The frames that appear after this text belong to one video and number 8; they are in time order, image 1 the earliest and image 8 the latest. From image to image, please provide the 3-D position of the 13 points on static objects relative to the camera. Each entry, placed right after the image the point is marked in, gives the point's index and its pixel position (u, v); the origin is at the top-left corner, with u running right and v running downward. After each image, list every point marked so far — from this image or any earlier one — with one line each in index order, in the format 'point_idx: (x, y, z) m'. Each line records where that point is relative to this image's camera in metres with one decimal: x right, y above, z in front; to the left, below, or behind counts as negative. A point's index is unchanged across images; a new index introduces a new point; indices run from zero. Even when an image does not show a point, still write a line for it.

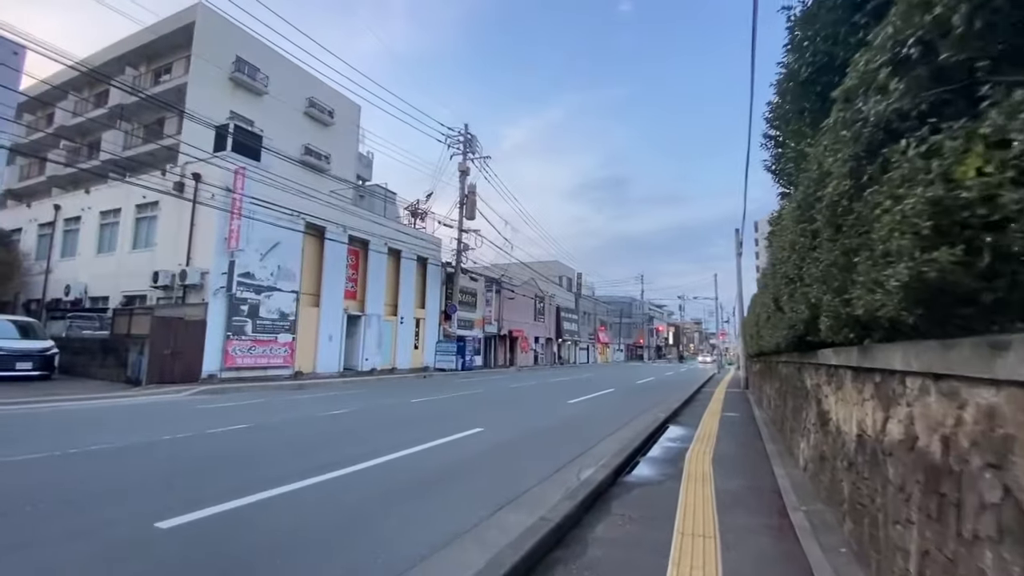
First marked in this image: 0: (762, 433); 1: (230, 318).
0: (+5.3, -3.1, +10.2) m
1: (-11.0, -1.2, +18.9) m
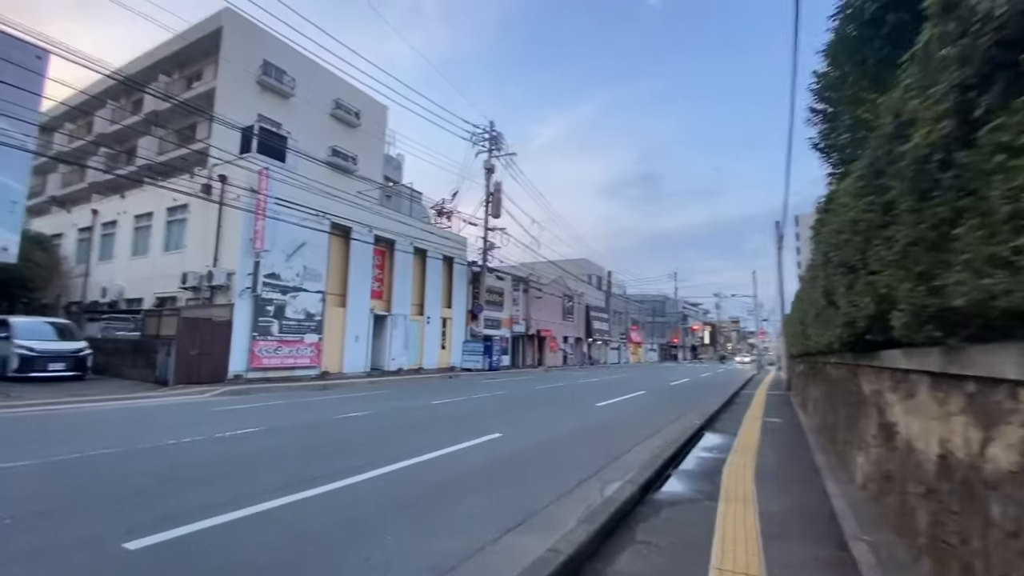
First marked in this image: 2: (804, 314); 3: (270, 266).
0: (+5.7, -3.0, +9.2) m
1: (-10.1, -1.2, +19.0) m
2: (+6.1, -0.5, +10.2) m
3: (-9.7, +0.9, +19.5) m
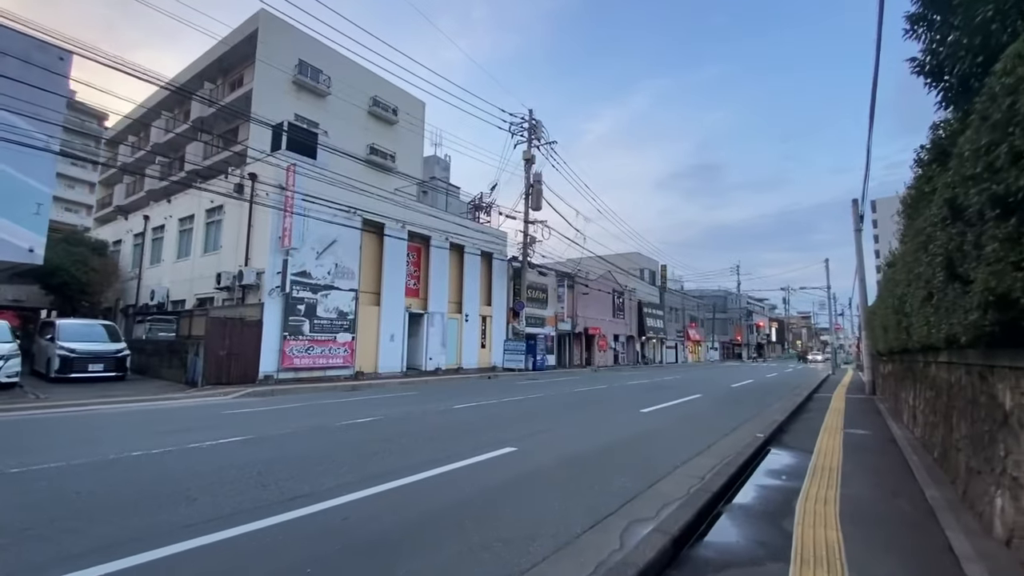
0: (+5.9, -2.6, +7.0) m
1: (-8.7, -1.2, +18.5) m
2: (+6.4, -0.2, +8.0) m
3: (-8.4, +1.0, +19.0) m
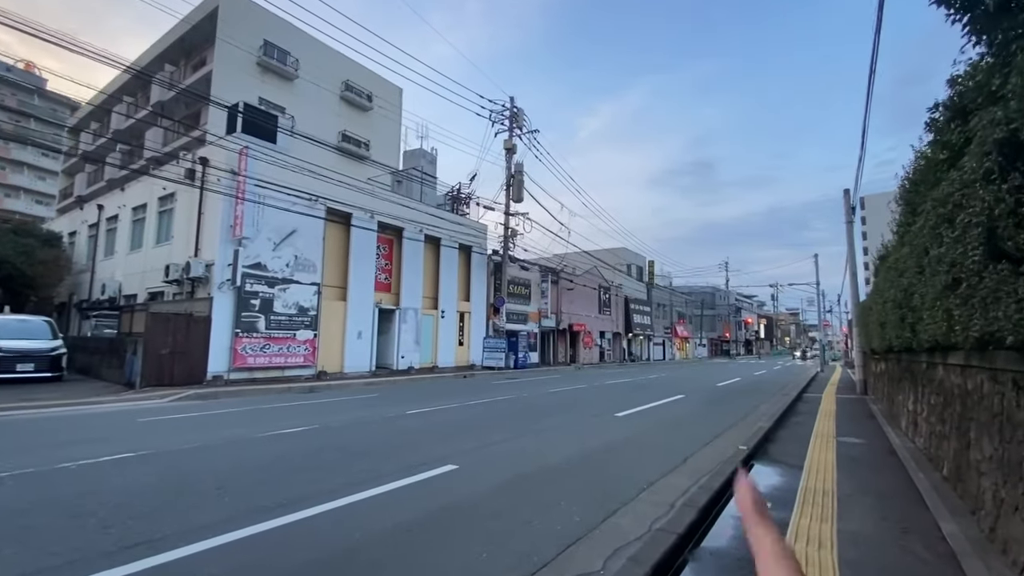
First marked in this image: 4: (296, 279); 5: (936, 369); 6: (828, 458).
0: (+5.1, -2.5, +5.9) m
1: (-9.7, -0.9, +17.2) m
2: (+5.5, 0.0, +6.8) m
3: (-9.4, +1.2, +17.6) m
4: (-8.4, +0.4, +18.8) m
5: (+6.6, -1.3, +7.5) m
6: (+5.1, -2.7, +7.7) m
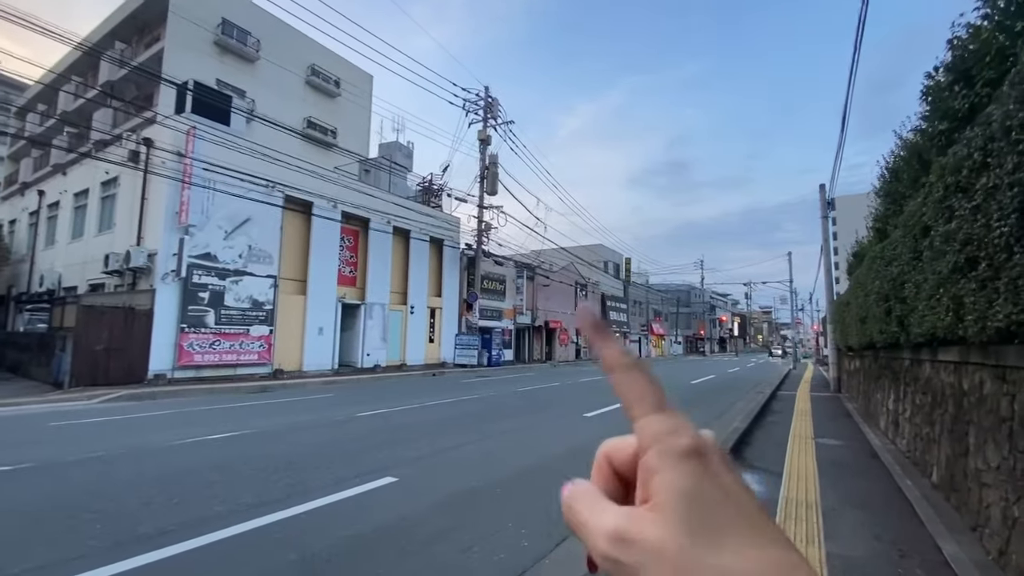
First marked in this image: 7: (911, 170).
0: (+4.4, -2.4, +5.3) m
1: (-10.8, -0.6, +15.9) m
2: (+4.9, +0.1, +6.3) m
3: (-10.5, +1.5, +16.4) m
4: (-9.6, +0.6, +17.6) m
5: (+5.9, -1.1, +7.0) m
6: (+4.4, -2.6, +7.1) m
7: (+7.2, +2.1, +8.7) m
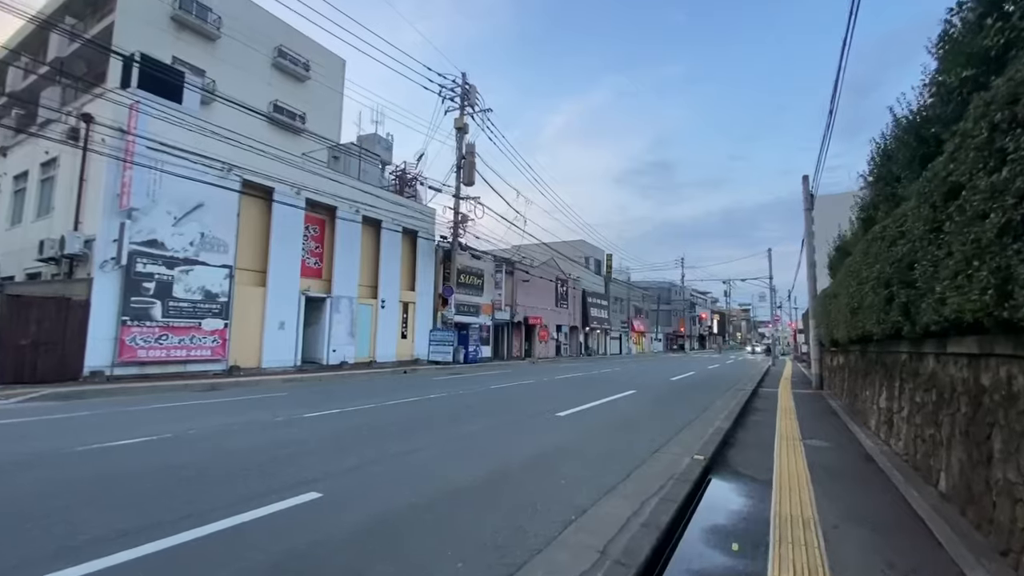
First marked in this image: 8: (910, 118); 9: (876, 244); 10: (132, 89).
0: (+3.9, -2.2, +4.6) m
1: (-11.7, -0.3, +14.6) m
2: (+4.4, +0.3, +5.5) m
3: (-11.3, +1.8, +15.1) m
4: (-10.5, +1.0, +16.4) m
5: (+5.4, -0.9, +6.3) m
6: (+3.8, -2.4, +6.4) m
7: (+6.6, +2.3, +8.1) m
8: (+6.7, +2.9, +8.1) m
9: (+5.0, +0.6, +6.6) m
10: (-12.0, +6.2, +15.2) m
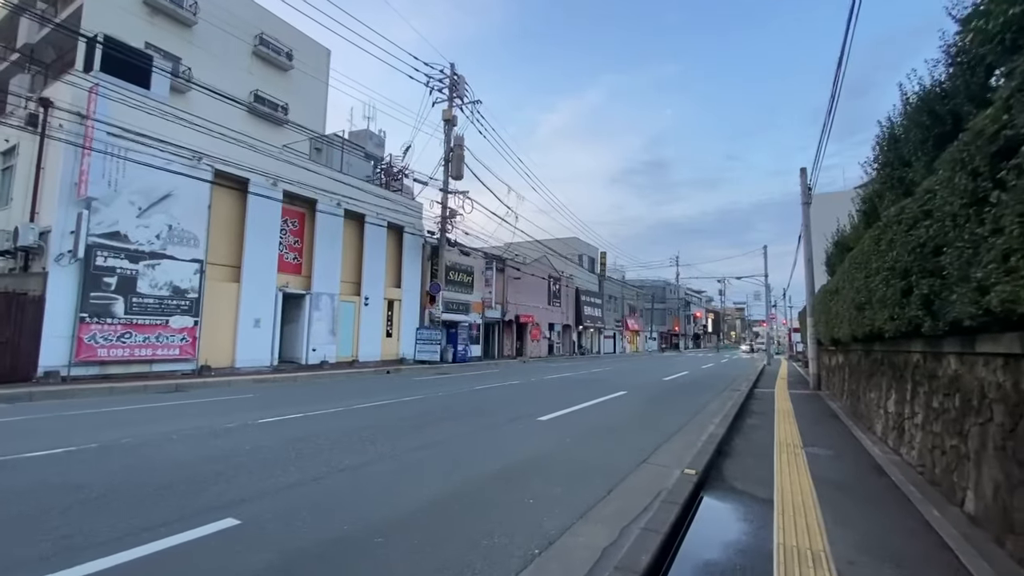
0: (+3.6, -2.1, +3.8) m
1: (-12.1, -0.2, +13.7) m
2: (+4.0, +0.4, +4.8) m
3: (-11.8, +2.0, +14.2) m
4: (-11.0, +1.1, +15.5) m
5: (+5.0, -0.8, +5.6) m
6: (+3.4, -2.3, +5.6) m
7: (+6.2, +2.4, +7.3) m
8: (+6.3, +3.0, +7.4) m
9: (+4.6, +0.7, +5.8) m
10: (-12.4, +6.4, +14.3) m
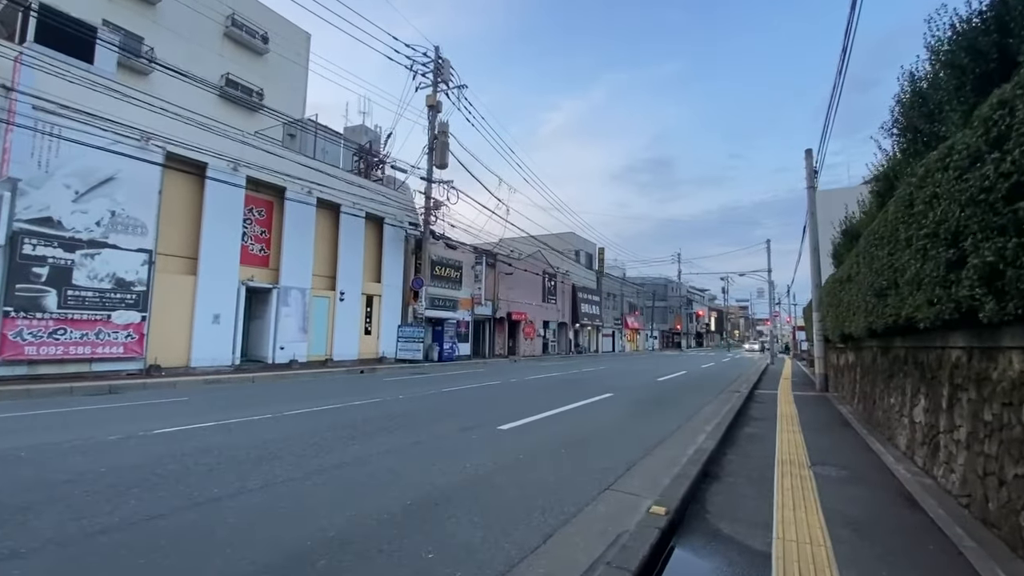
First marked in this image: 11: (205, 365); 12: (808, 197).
0: (+2.8, -1.9, +2.4) m
1: (-12.8, +0.1, +12.4) m
2: (+3.2, +0.6, +3.3) m
3: (-12.5, +2.2, +12.9) m
4: (-11.7, +1.3, +14.1) m
5: (+4.2, -0.6, +4.1) m
6: (+2.6, -2.1, +4.2) m
7: (+5.5, +2.7, +5.9) m
8: (+5.5, +3.2, +5.9) m
9: (+3.8, +0.9, +4.4) m
10: (-13.2, +6.6, +13.0) m
11: (-10.4, -2.6, +16.4) m
12: (+11.1, +3.4, +18.2) m
